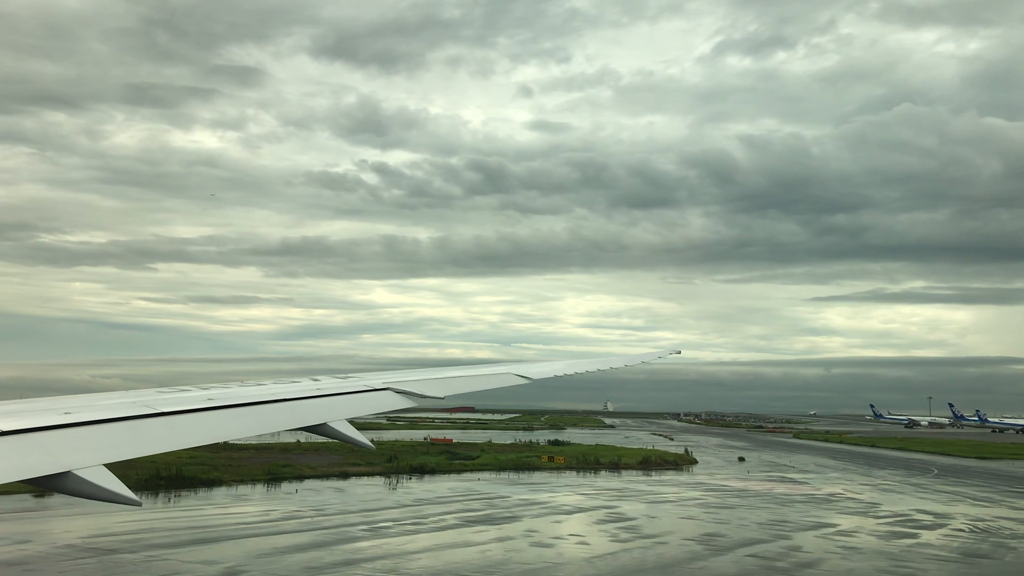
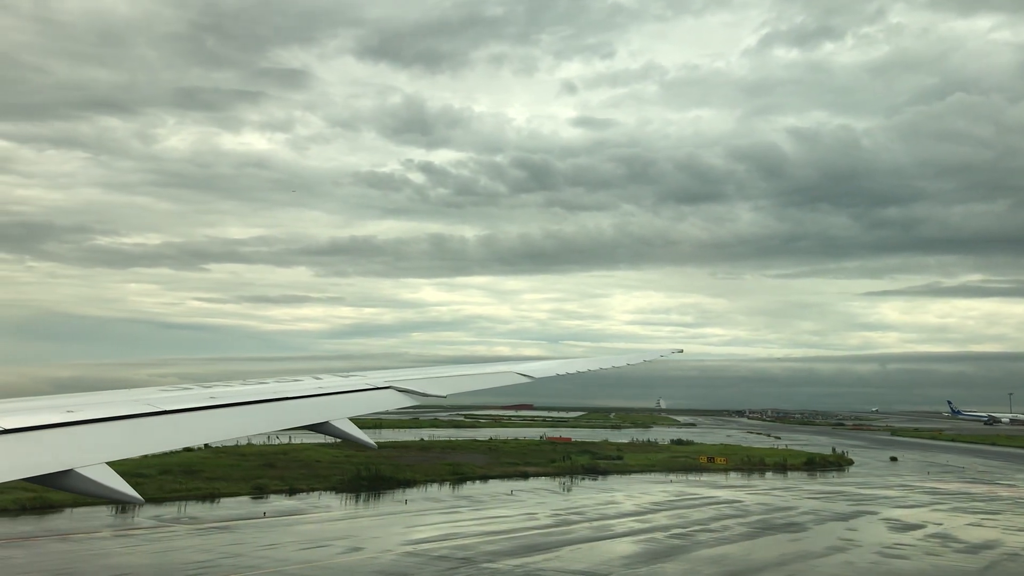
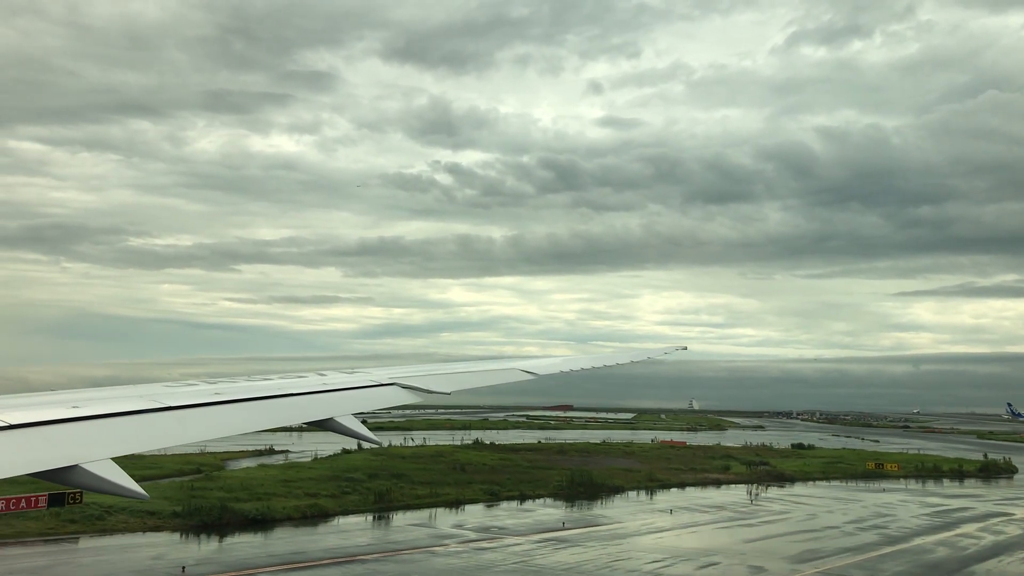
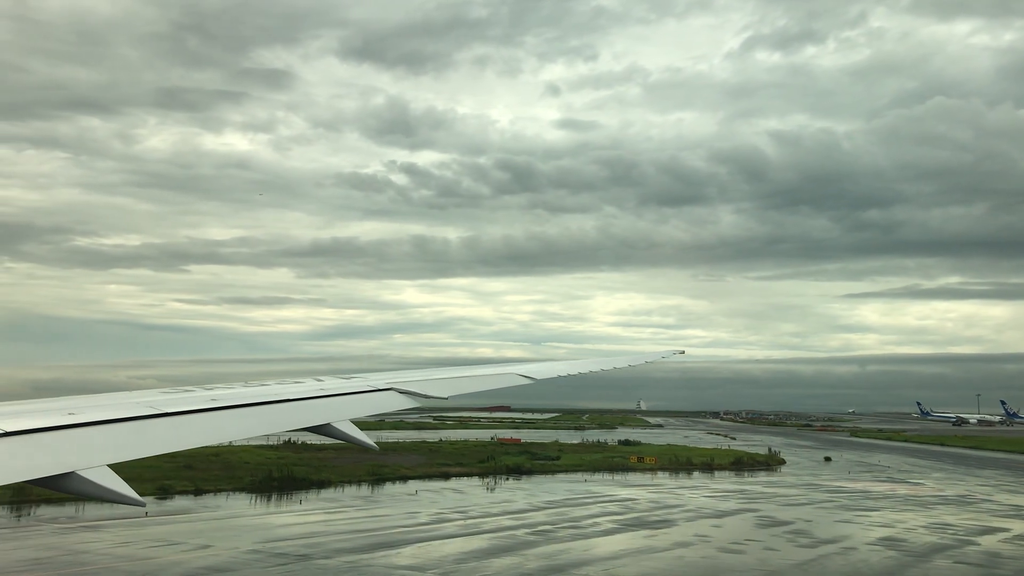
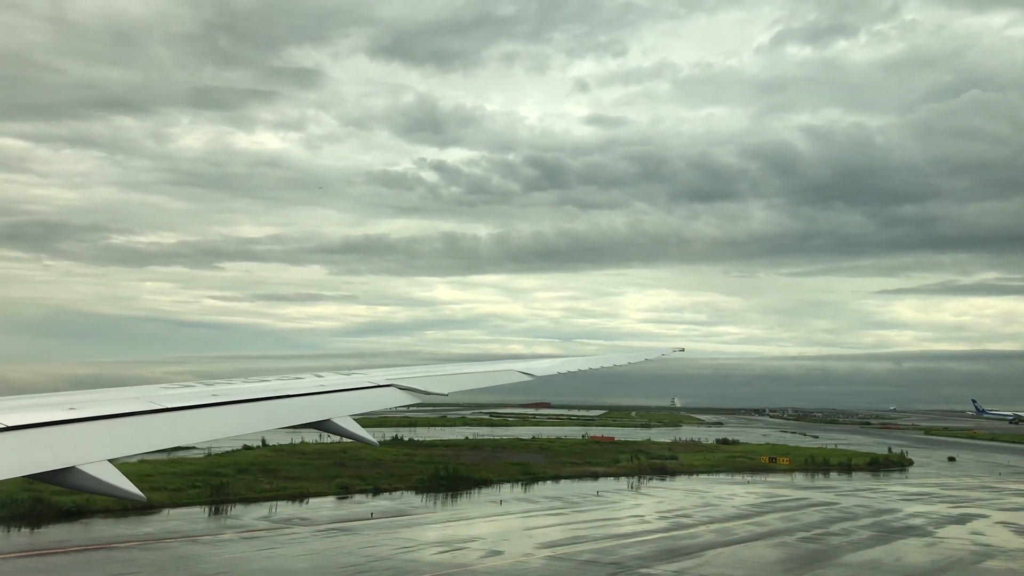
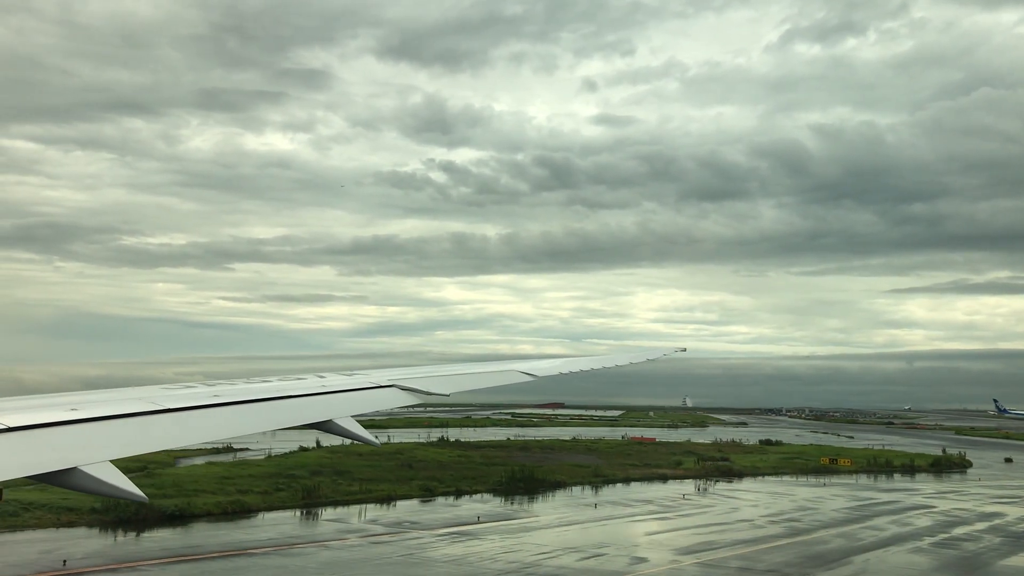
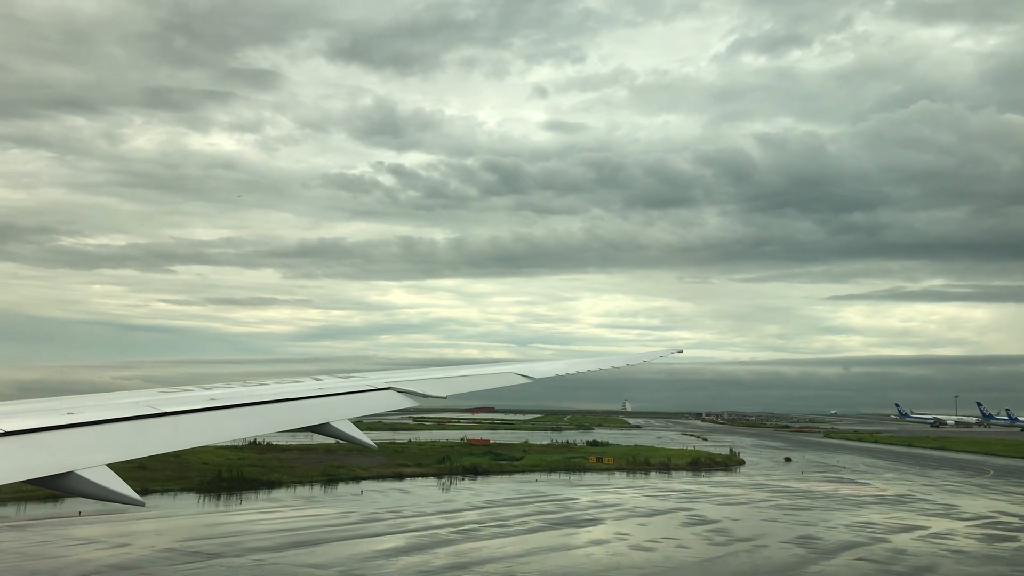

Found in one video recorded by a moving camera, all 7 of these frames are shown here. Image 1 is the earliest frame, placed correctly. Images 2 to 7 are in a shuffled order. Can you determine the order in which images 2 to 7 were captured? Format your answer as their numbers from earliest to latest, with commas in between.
7, 4, 2, 5, 6, 3
